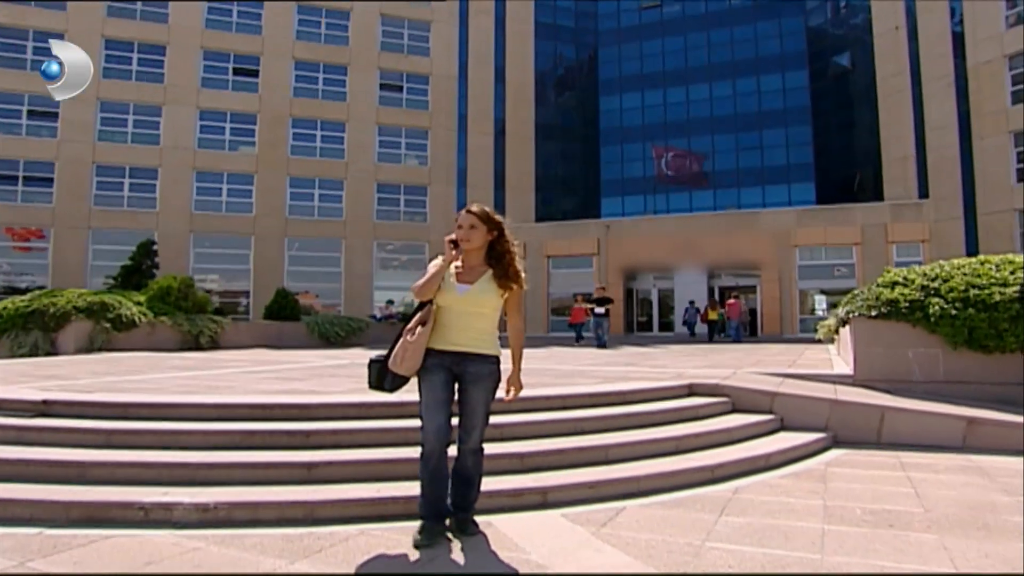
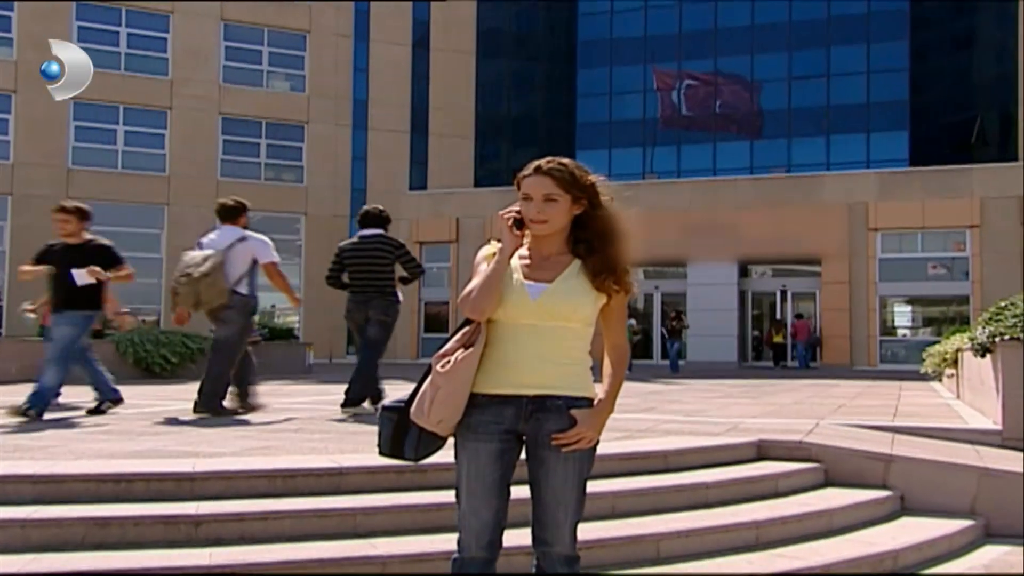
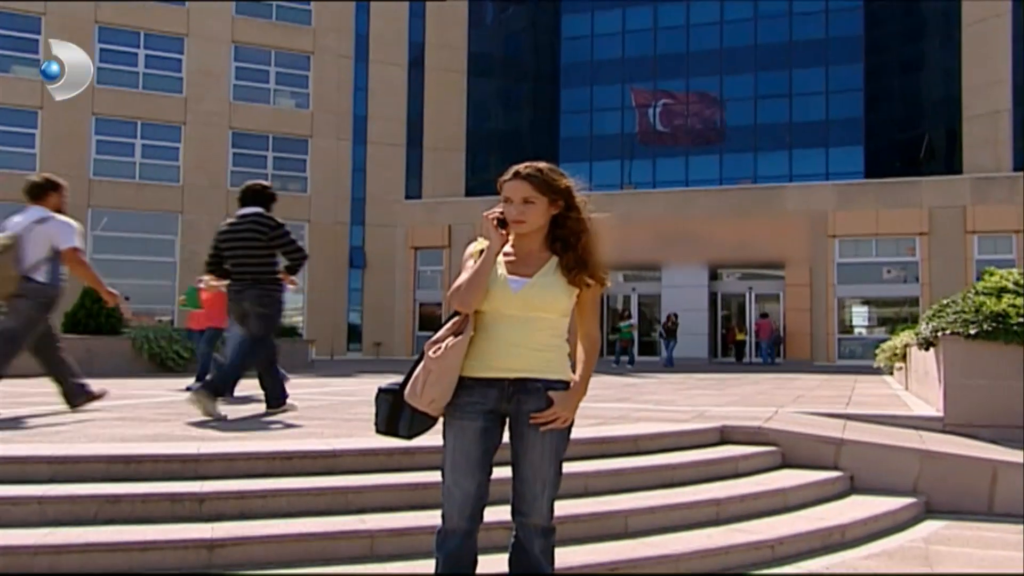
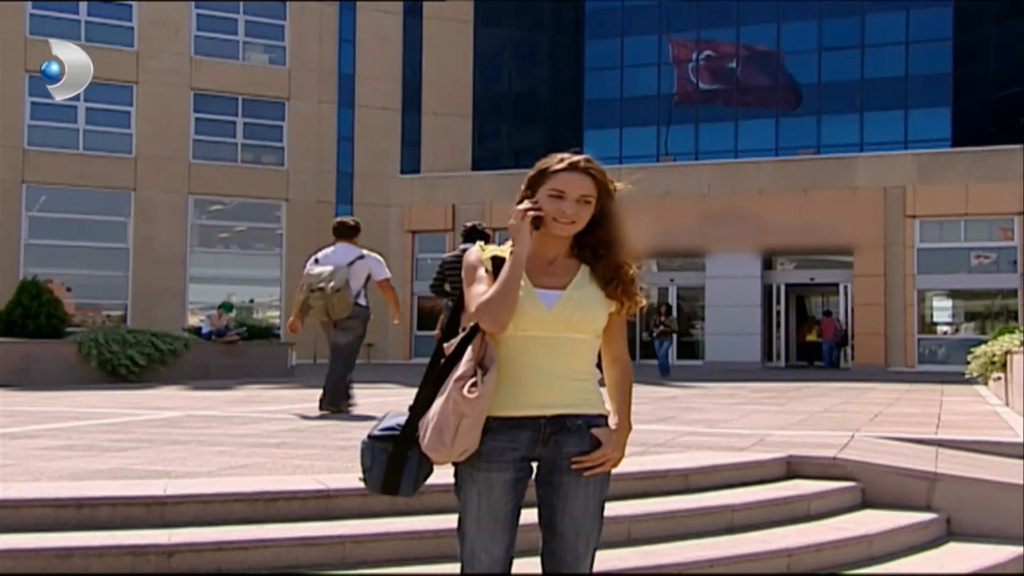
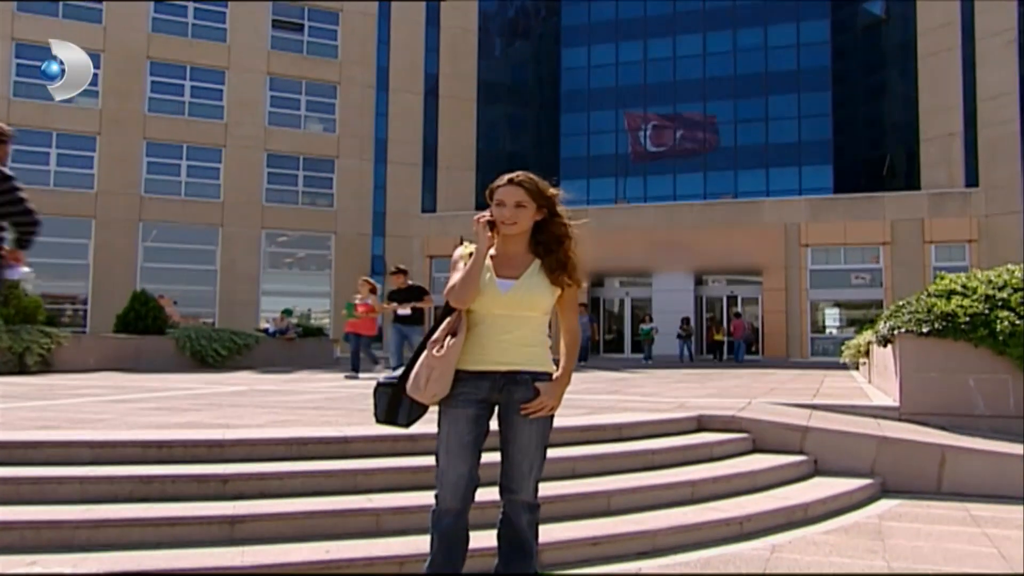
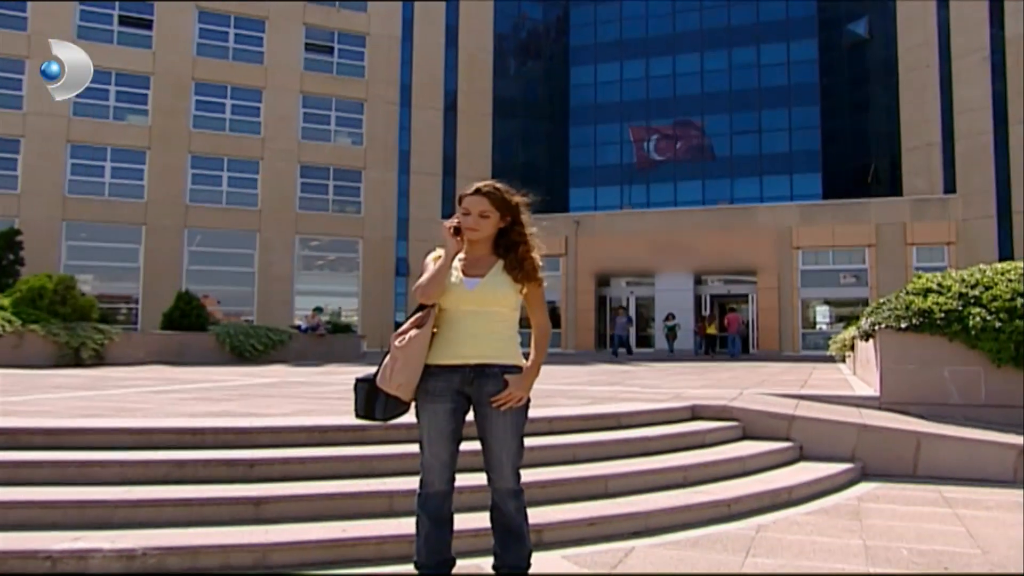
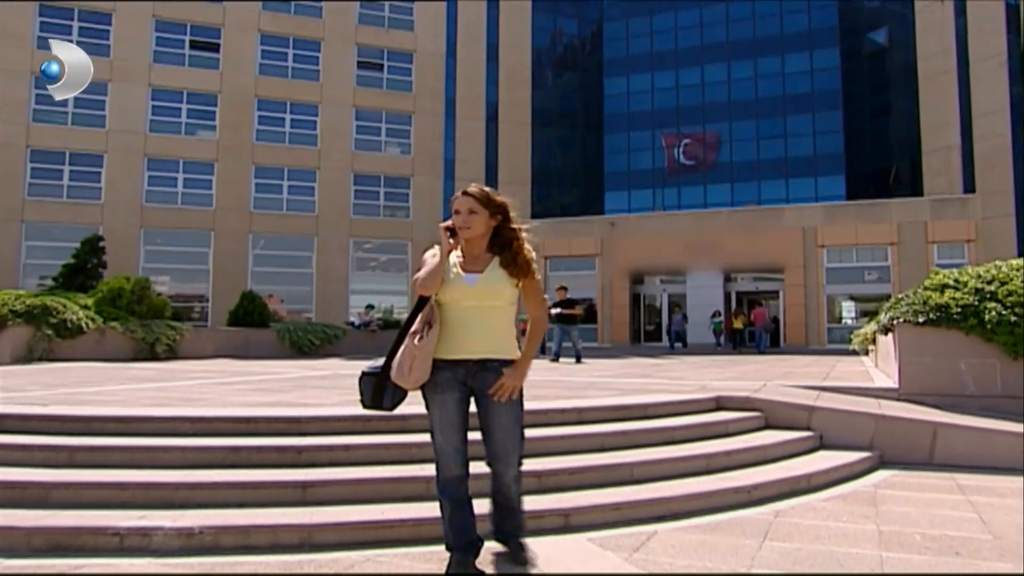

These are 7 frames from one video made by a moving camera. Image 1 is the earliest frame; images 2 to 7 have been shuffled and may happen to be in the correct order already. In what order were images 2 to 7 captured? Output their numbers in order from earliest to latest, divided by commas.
7, 6, 5, 3, 2, 4
